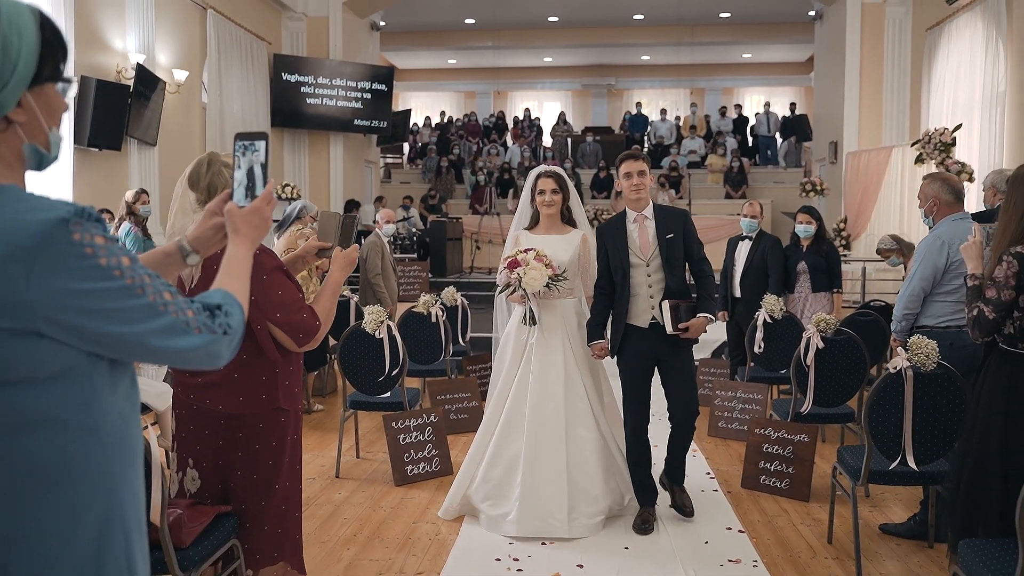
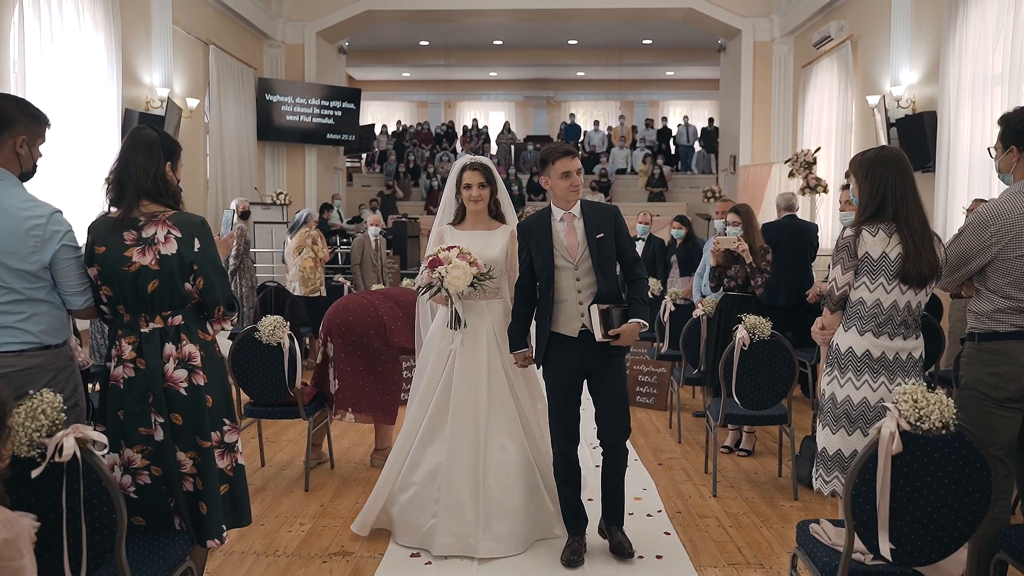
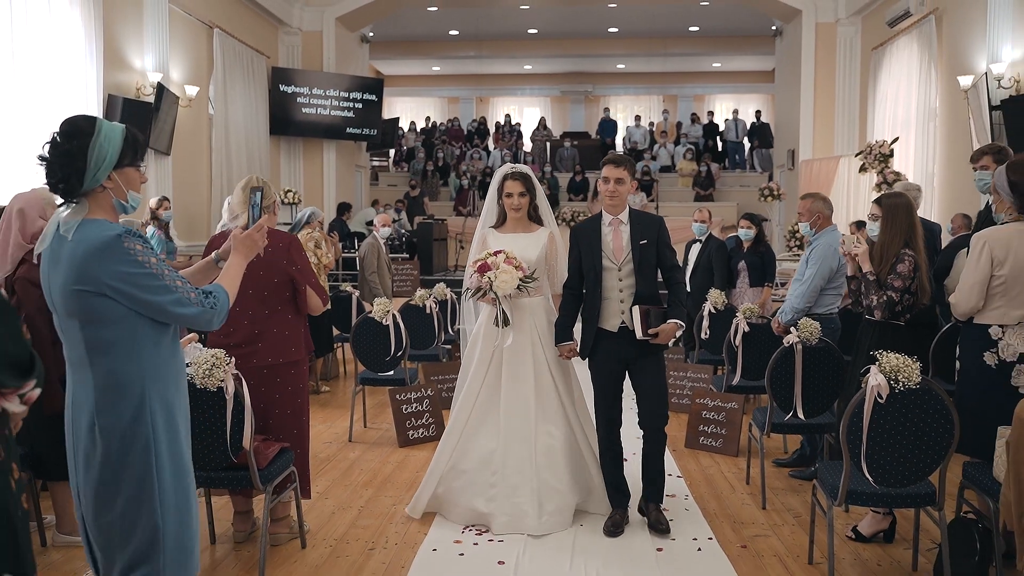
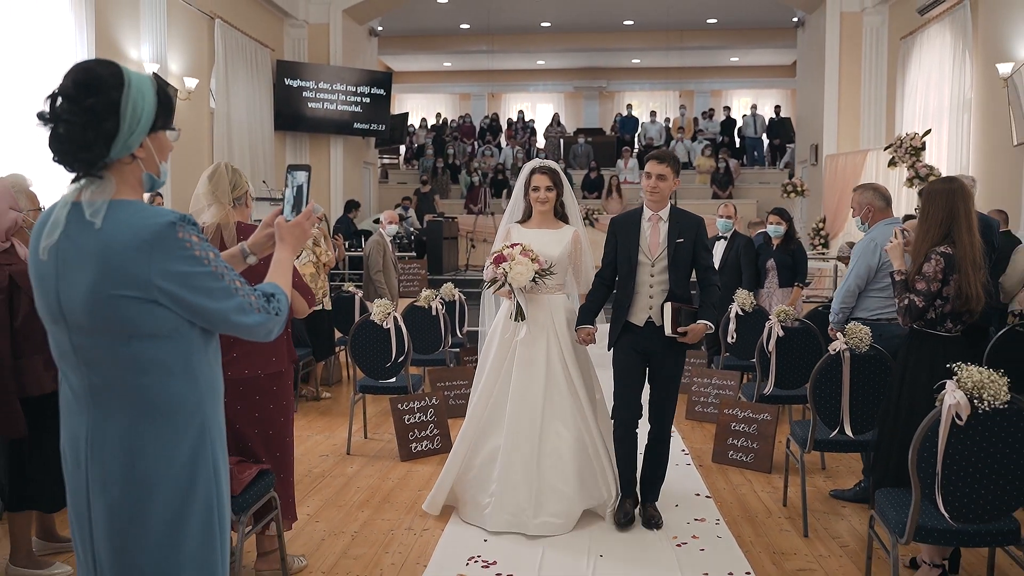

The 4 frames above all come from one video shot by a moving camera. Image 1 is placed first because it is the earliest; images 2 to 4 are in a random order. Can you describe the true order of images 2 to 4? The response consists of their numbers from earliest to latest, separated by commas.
4, 3, 2
